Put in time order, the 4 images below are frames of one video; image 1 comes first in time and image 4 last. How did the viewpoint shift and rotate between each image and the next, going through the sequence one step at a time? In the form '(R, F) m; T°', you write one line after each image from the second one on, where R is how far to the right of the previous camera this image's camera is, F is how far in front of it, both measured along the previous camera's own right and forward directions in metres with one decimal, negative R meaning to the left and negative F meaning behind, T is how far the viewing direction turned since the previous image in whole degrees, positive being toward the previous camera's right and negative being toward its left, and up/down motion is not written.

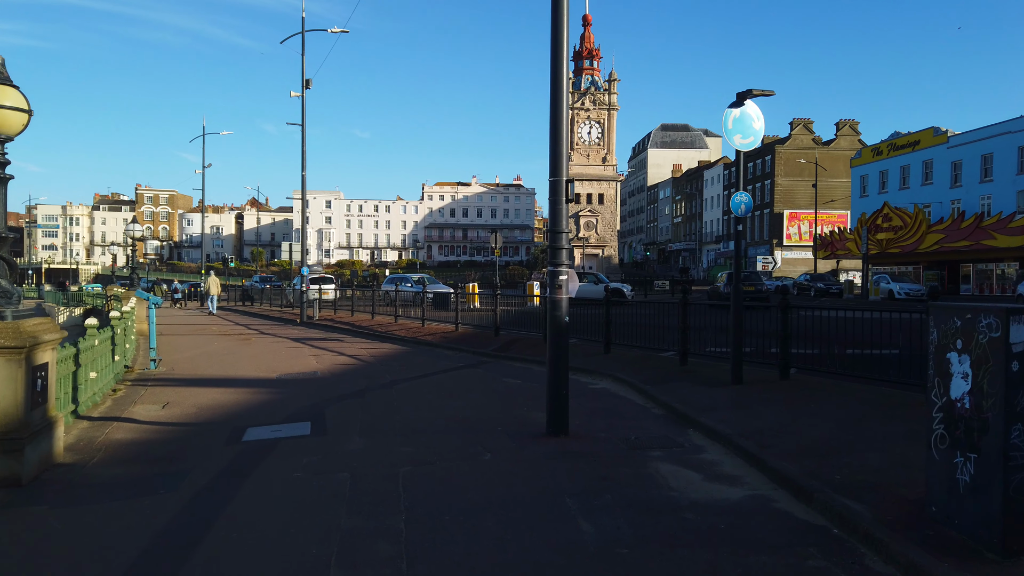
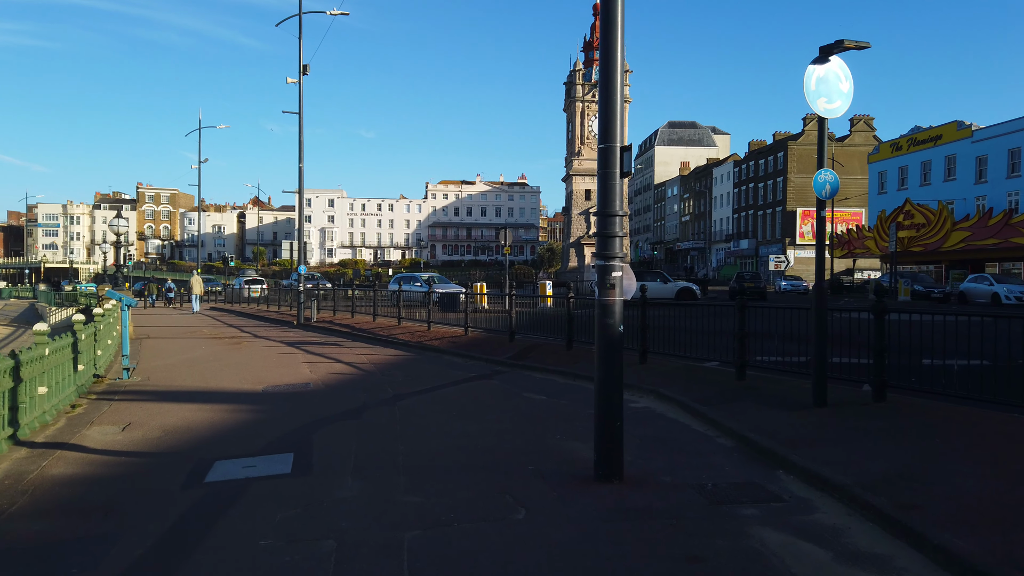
(-0.3, +1.7) m; 0°
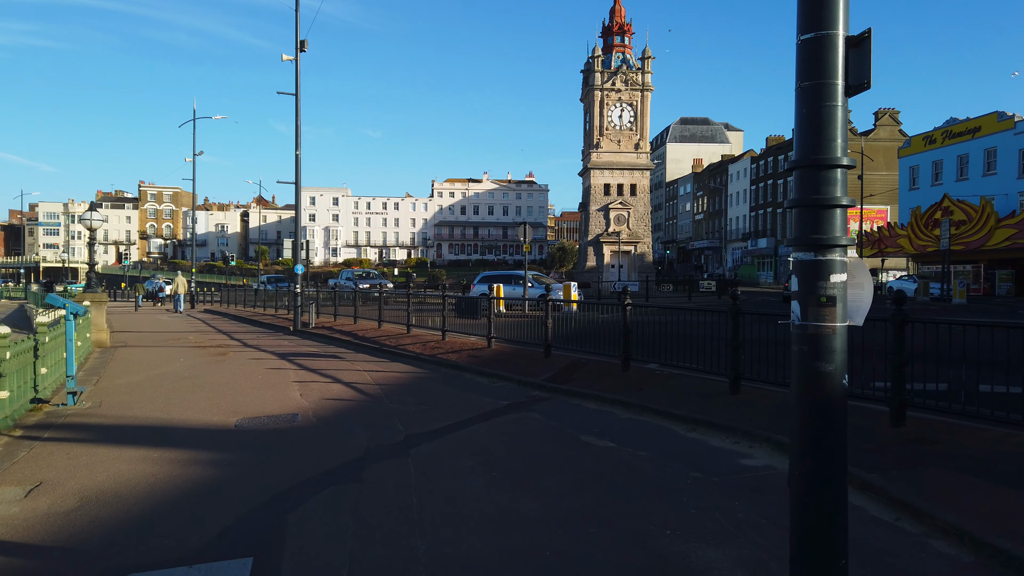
(-0.5, +2.7) m; 0°
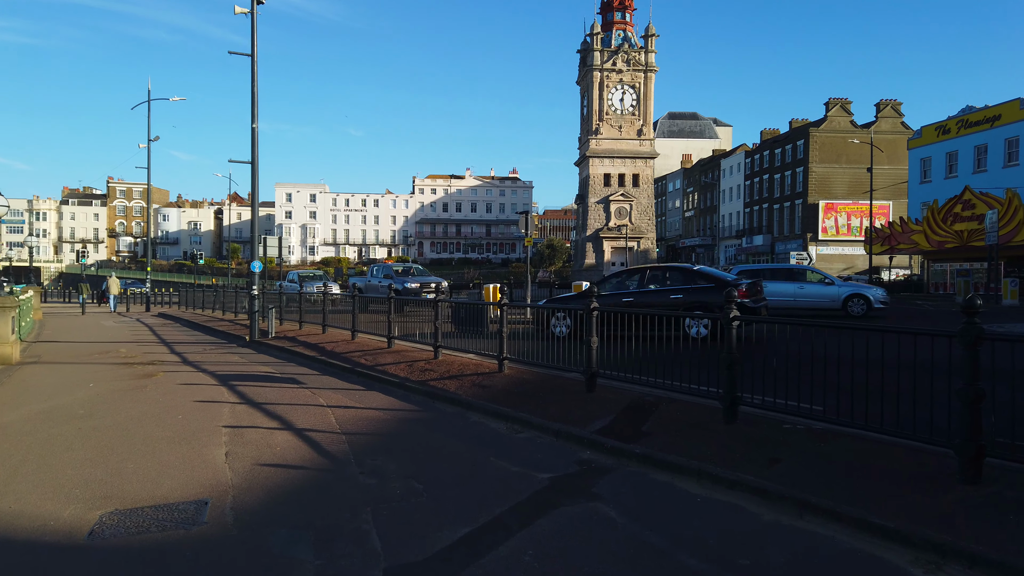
(-0.6, +3.7) m; +2°
